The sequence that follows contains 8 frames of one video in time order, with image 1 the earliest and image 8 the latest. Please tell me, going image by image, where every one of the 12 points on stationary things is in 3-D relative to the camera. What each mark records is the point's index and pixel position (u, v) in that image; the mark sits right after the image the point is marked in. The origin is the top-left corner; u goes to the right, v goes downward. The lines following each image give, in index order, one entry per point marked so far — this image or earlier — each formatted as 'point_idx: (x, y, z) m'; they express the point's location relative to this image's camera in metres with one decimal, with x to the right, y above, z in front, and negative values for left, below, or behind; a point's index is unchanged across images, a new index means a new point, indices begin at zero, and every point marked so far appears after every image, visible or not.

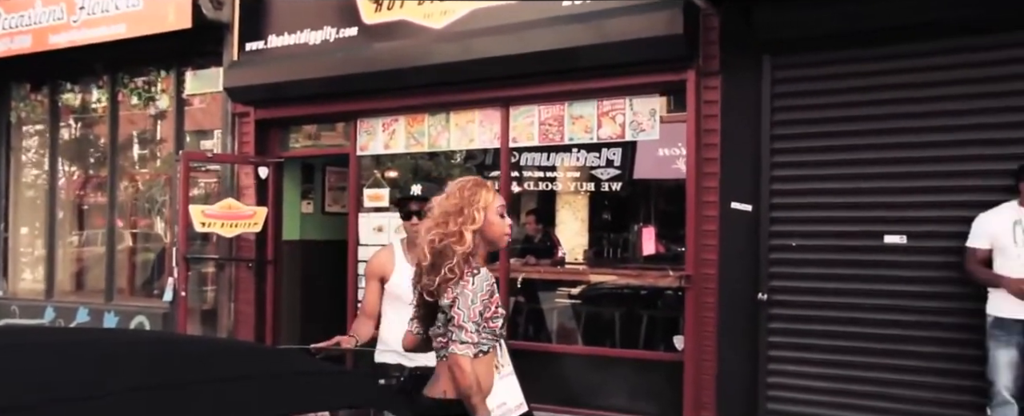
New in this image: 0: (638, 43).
0: (+0.8, +1.1, +4.2) m
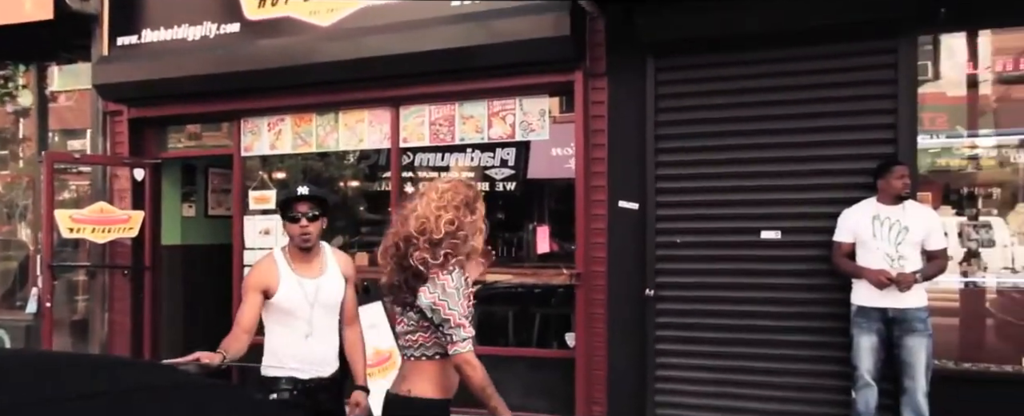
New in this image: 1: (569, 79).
0: (+0.1, +1.1, +4.2) m
1: (+0.4, +0.9, +4.3) m
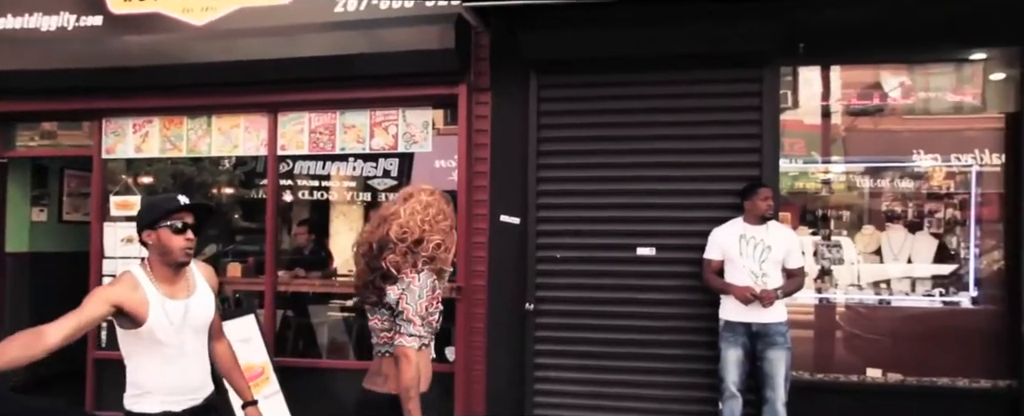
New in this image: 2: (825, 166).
0: (-0.7, +1.0, +4.2) m
1: (-0.4, +0.8, +4.3) m
2: (+2.1, +0.3, +4.1) m
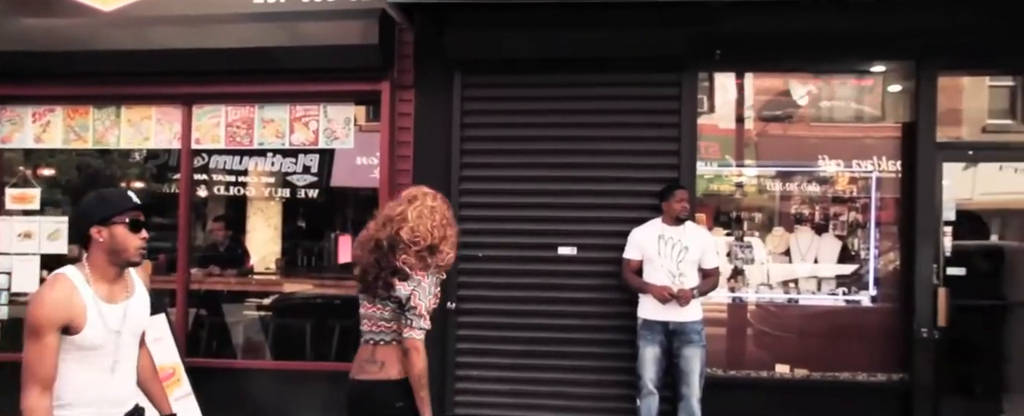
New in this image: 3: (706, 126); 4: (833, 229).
0: (-1.2, +1.1, +4.1) m
1: (-0.9, +0.8, +4.2) m
2: (+1.6, +0.3, +4.3) m
3: (+1.3, +0.6, +4.2) m
4: (+2.2, -0.1, +4.3) m
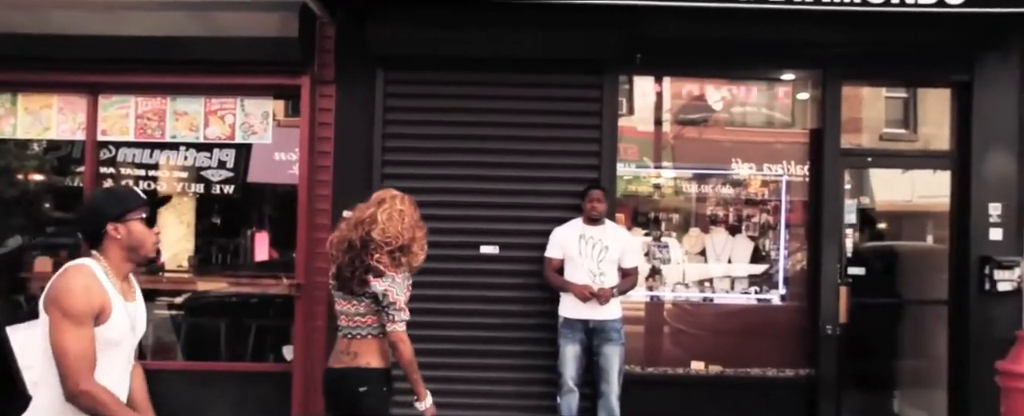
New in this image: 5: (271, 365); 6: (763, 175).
0: (-1.7, +1.1, +4.0) m
1: (-1.5, +0.8, +4.1) m
2: (+1.0, +0.3, +4.4) m
3: (+0.8, +0.6, +4.3) m
4: (+1.7, -0.2, +4.4) m
5: (-1.7, -1.1, +4.3) m
6: (+1.8, +0.2, +4.4) m
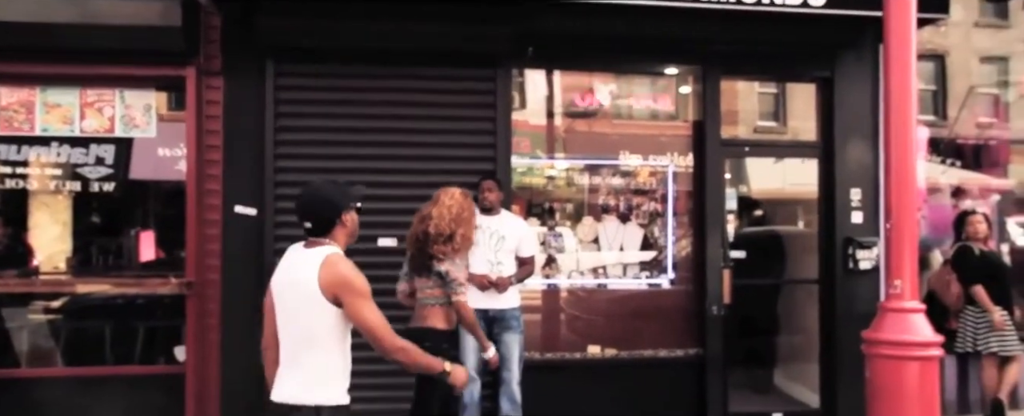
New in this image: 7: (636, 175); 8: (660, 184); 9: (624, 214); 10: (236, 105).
0: (-2.4, +1.1, +3.8) m
1: (-2.2, +0.9, +4.0) m
2: (+0.3, +0.3, +4.5) m
3: (+0.1, +0.6, +4.4) m
4: (+0.9, -0.1, +4.6) m
5: (-2.4, -1.1, +4.1) m
6: (+1.0, +0.3, +4.6) m
7: (+0.9, +0.2, +4.6) m
8: (+1.1, +0.2, +4.6) m
9: (+0.9, 0.0, +4.6) m
10: (-1.8, +0.7, +4.1) m
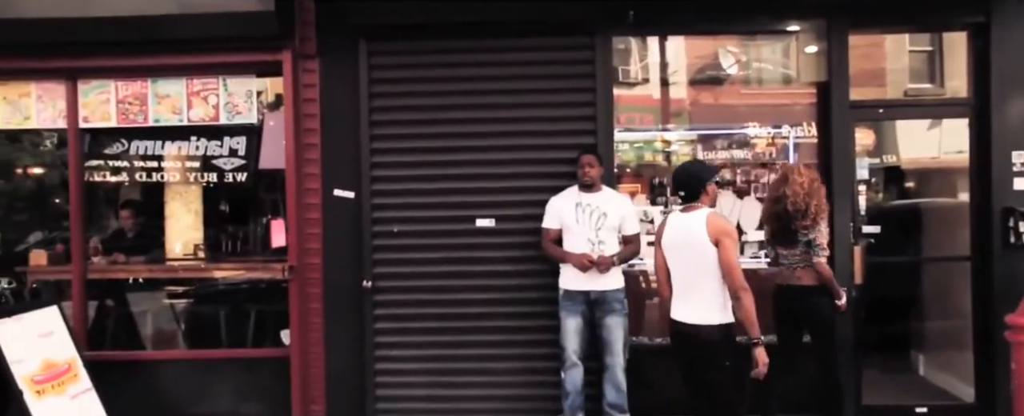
0: (-1.8, +1.2, +3.9) m
1: (-1.5, +1.0, +4.0) m
2: (+1.0, +0.5, +4.2) m
3: (+0.7, +0.8, +4.1) m
4: (+1.6, +0.1, +4.2) m
5: (-1.7, -1.0, +4.2) m
6: (+1.7, +0.5, +4.2) m
7: (+1.6, +0.4, +4.2) m
8: (+1.8, +0.4, +4.2) m
9: (+1.6, +0.1, +4.2) m
10: (-1.2, +0.8, +4.0) m
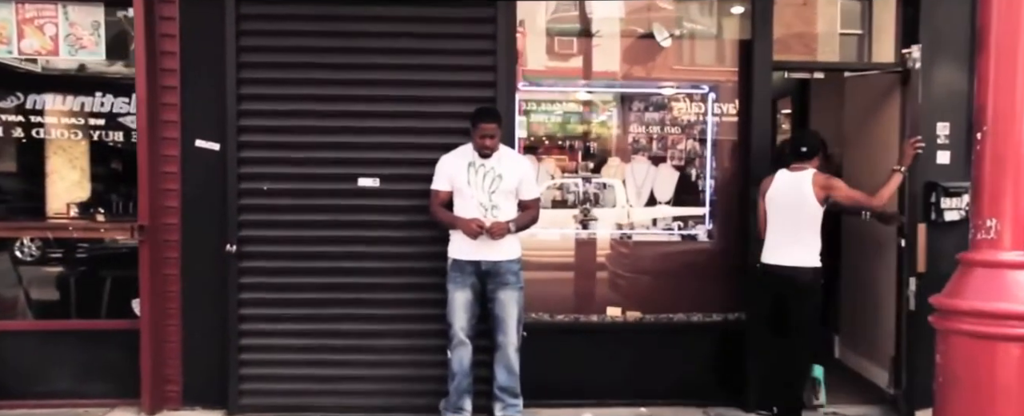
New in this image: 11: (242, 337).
0: (-2.4, +1.5, +3.3) m
1: (-2.2, +1.3, +3.4) m
2: (+0.3, +0.7, +3.8) m
3: (+0.1, +1.0, +3.7) m
4: (+1.0, +0.3, +3.9) m
5: (-2.3, -0.7, +3.7) m
6: (+1.1, +0.7, +3.8) m
7: (+1.0, +0.6, +3.9) m
8: (+1.2, +0.6, +3.9) m
9: (+0.9, +0.3, +3.9) m
10: (-1.8, +1.1, +3.5) m
11: (-1.6, -0.8, +3.6) m
